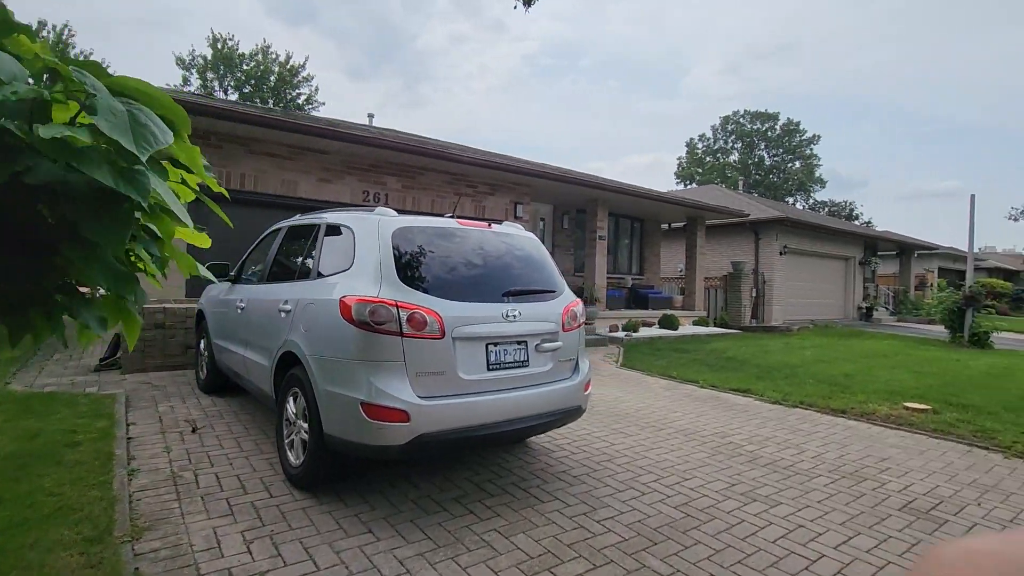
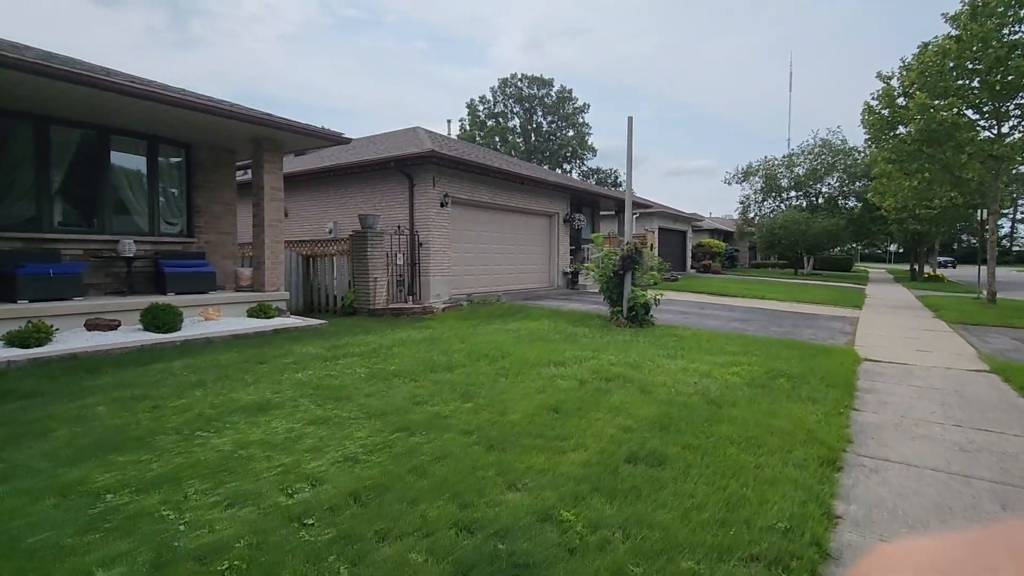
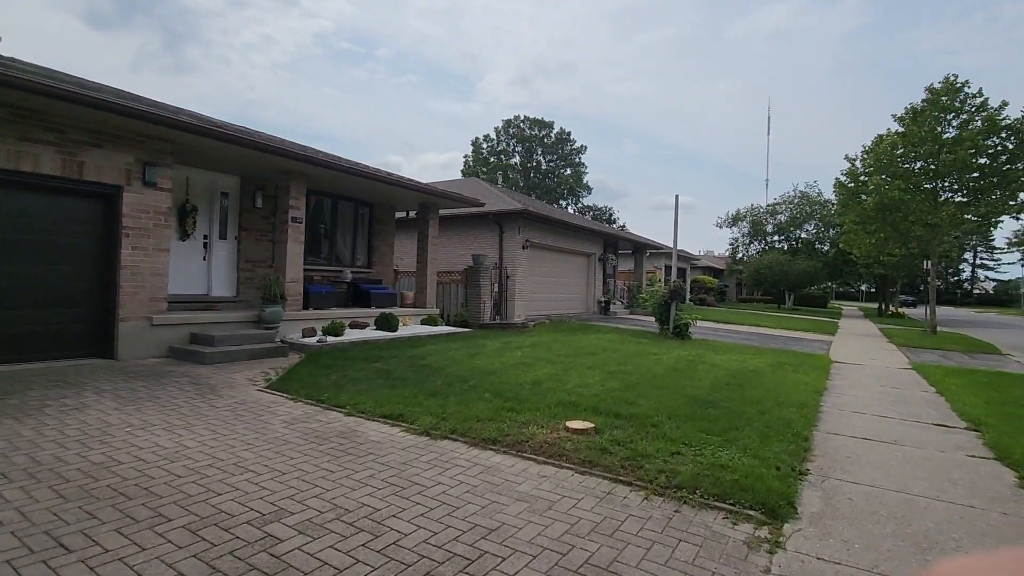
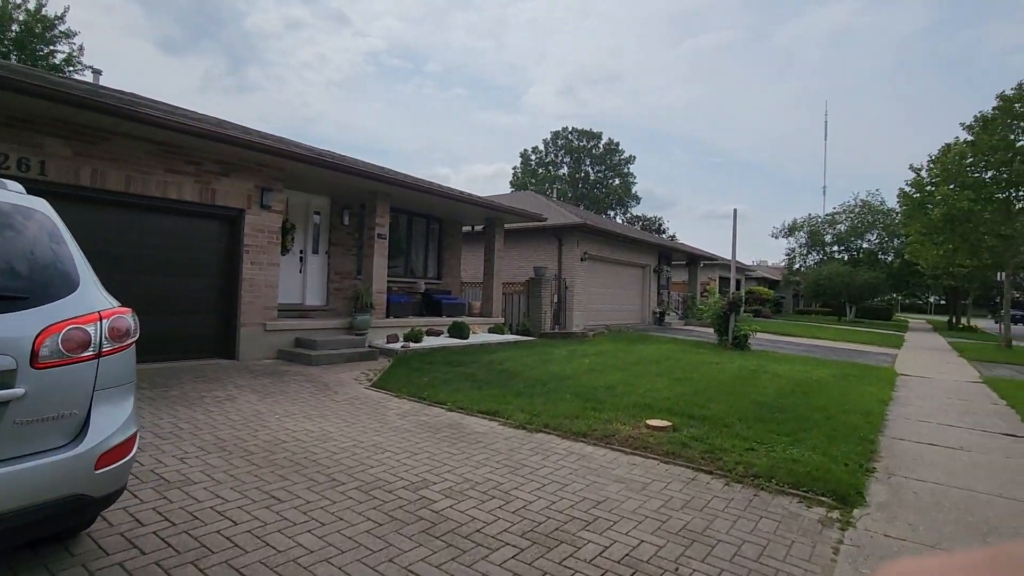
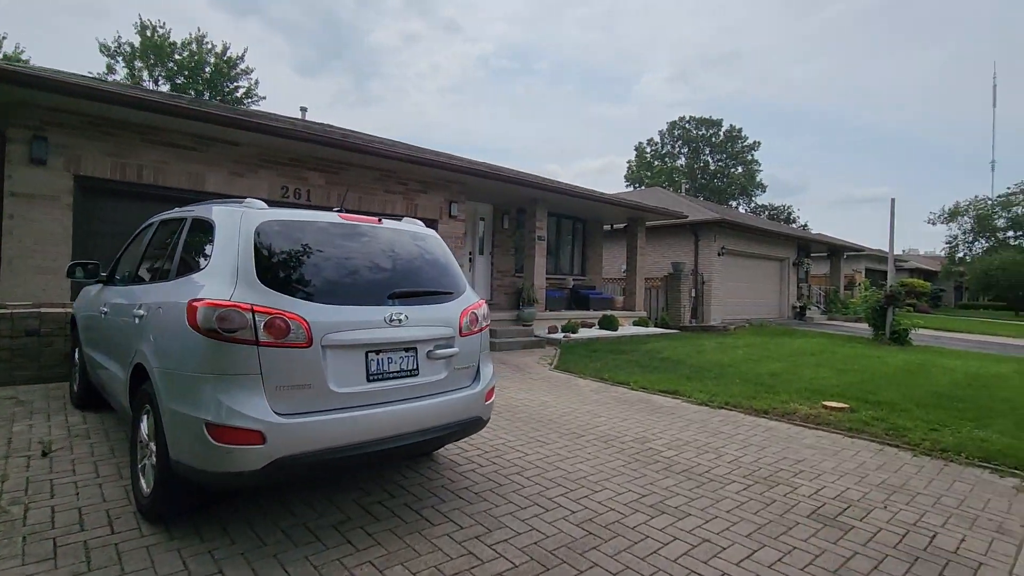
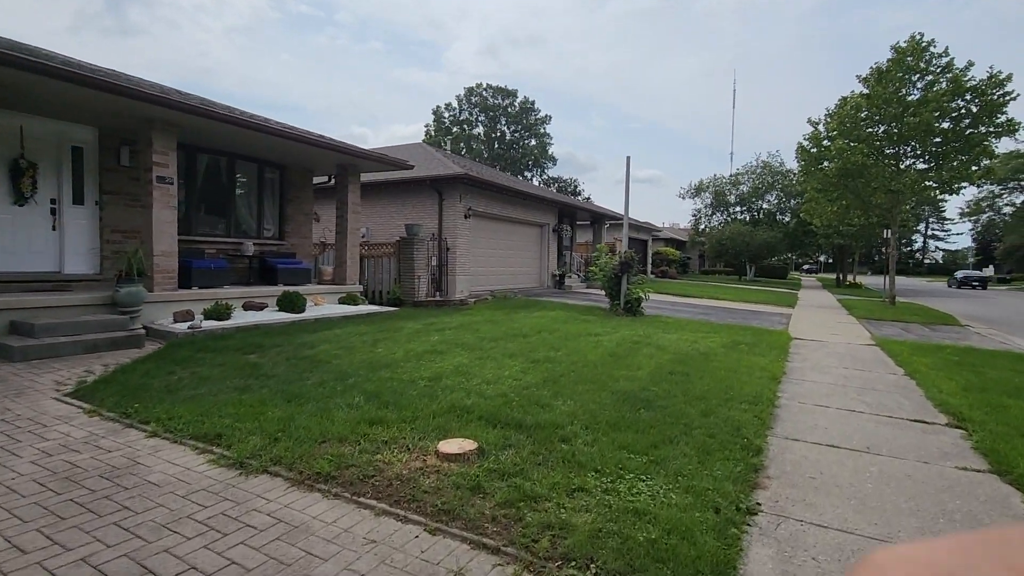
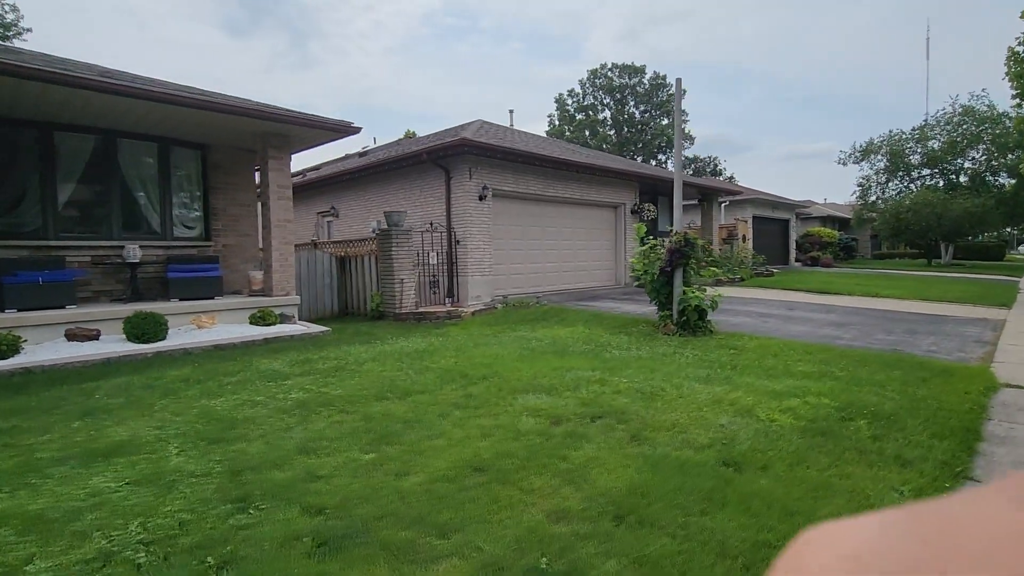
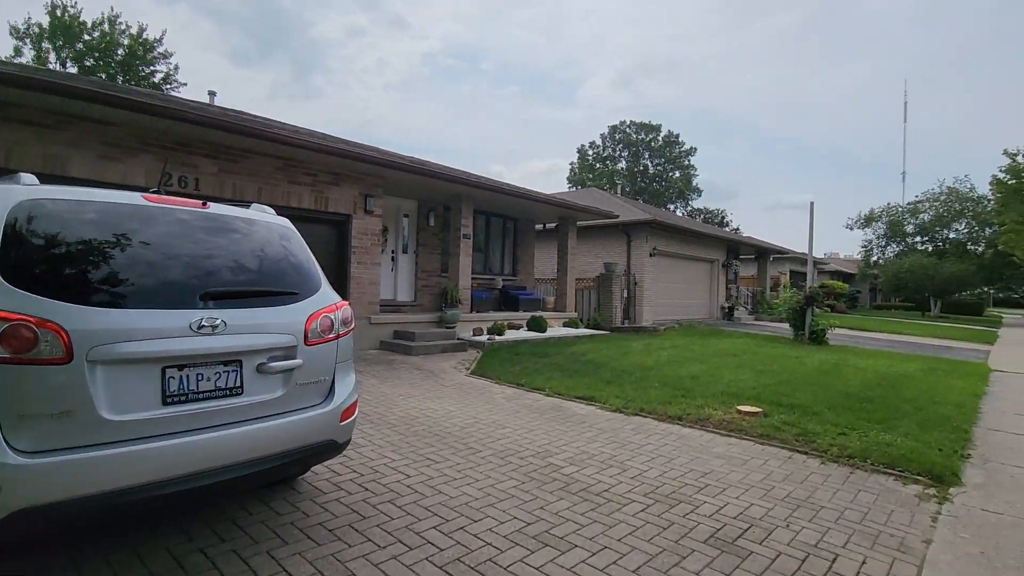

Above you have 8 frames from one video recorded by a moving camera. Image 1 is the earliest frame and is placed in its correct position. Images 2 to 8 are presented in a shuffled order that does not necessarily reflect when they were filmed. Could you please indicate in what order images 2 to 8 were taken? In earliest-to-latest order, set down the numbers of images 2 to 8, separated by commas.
5, 8, 4, 3, 6, 2, 7
